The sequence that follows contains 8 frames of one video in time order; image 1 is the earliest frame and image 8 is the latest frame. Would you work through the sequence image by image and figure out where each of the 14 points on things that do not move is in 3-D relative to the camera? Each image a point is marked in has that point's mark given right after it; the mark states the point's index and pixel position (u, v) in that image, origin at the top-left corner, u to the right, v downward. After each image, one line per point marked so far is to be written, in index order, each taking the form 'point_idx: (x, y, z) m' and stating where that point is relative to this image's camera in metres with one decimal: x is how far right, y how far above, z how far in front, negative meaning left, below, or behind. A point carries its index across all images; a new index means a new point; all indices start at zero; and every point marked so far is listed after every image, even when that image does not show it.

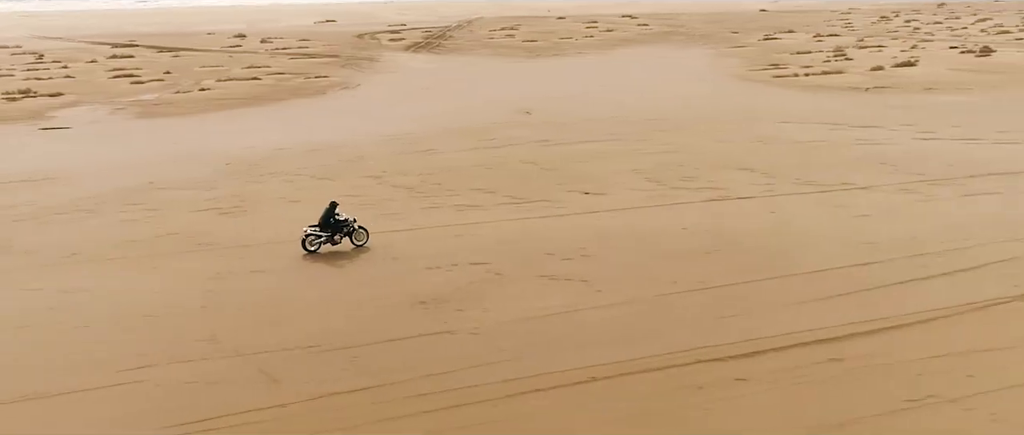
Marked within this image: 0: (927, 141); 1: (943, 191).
0: (+4.2, +0.8, +12.8) m
1: (+3.3, +0.2, +9.6) m
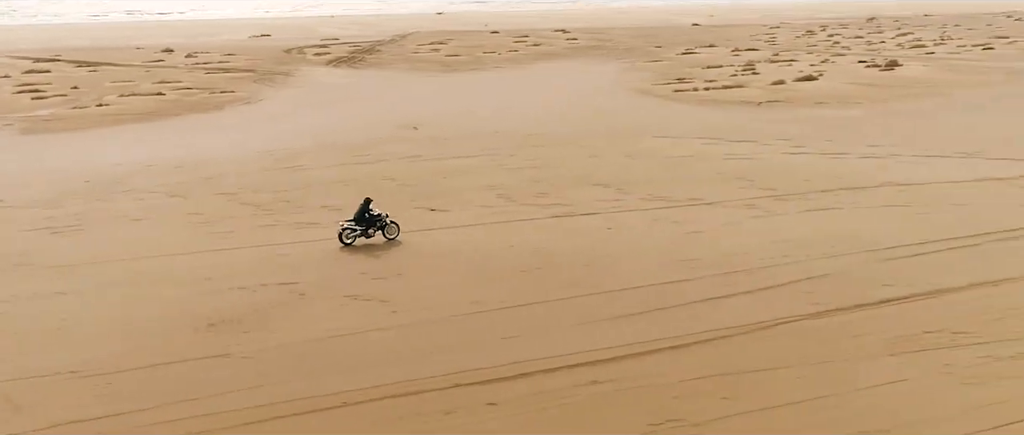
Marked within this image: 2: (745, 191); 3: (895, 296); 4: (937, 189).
0: (+2.9, +0.7, +12.8) m
1: (+2.1, +0.1, +9.5) m
2: (+1.9, +0.2, +10.3) m
3: (+2.0, -0.4, +6.7) m
4: (+3.5, +0.2, +10.1) m
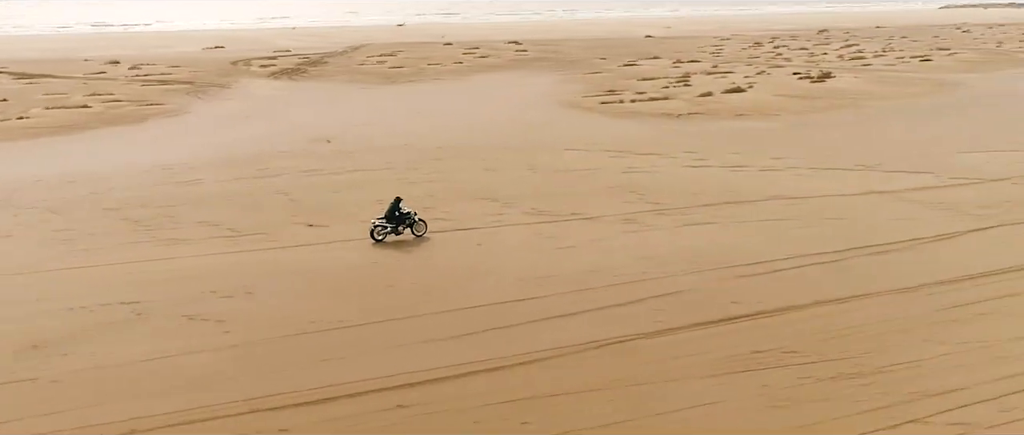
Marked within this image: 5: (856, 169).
0: (+1.8, +0.5, +12.7) m
1: (+1.1, 0.0, +9.4) m
2: (+1.0, +0.1, +10.2) m
3: (+1.2, -0.5, +6.5) m
4: (+2.5, +0.1, +10.0) m
5: (+3.4, +0.5, +12.2) m
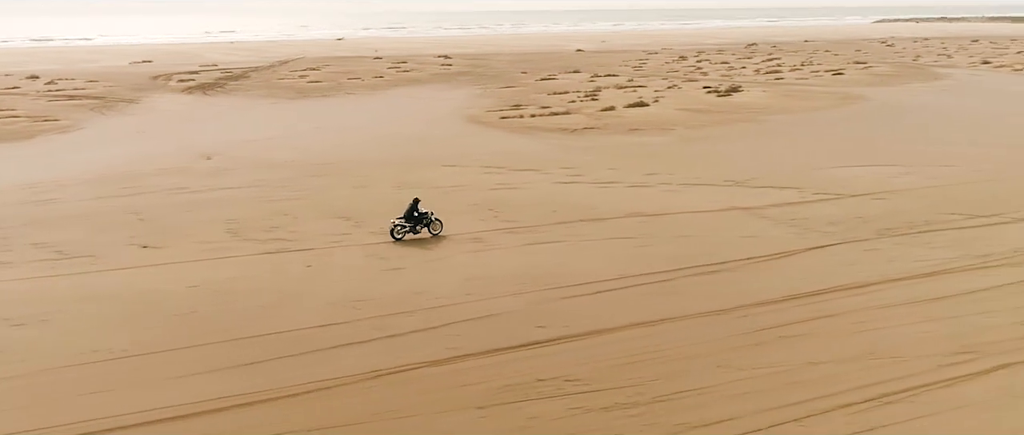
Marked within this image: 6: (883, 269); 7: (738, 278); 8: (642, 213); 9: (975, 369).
0: (+0.5, +0.3, +12.5) m
1: (0.0, -0.2, +9.1) m
2: (-0.2, -0.1, +9.9) m
3: (+0.2, -0.6, +6.3) m
4: (+1.3, 0.0, +9.8) m
5: (+2.1, +0.3, +12.0) m
6: (+2.3, -0.3, +7.8) m
7: (+1.4, -0.4, +7.6) m
8: (+1.1, 0.0, +10.2) m
9: (+2.0, -0.7, +5.5) m
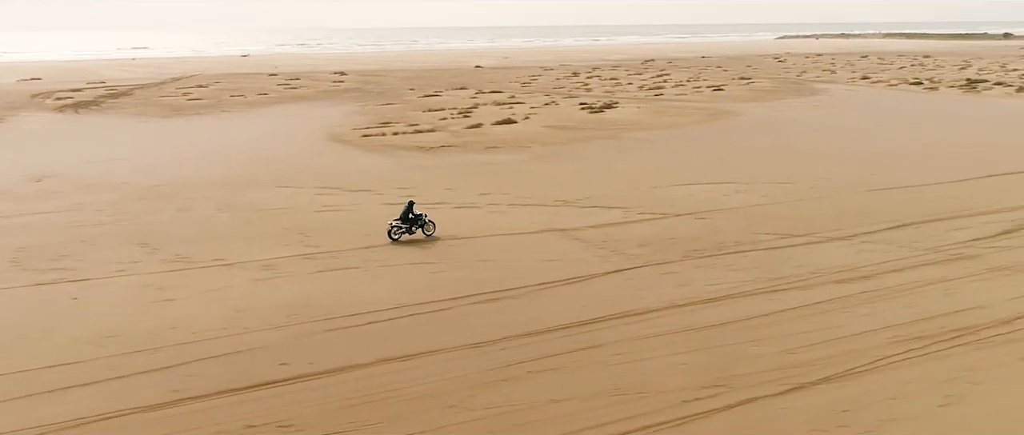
0: (-1.2, +0.1, +12.1) m
1: (-1.5, -0.3, +8.7) m
2: (-1.8, -0.2, +9.5) m
3: (-1.1, -0.8, +5.8) m
4: (-0.2, -0.2, +9.5) m
5: (+0.4, +0.1, +11.7) m
6: (+1.0, -0.5, +7.5) m
7: (0.0, -0.5, +7.3) m
8: (-0.5, -0.2, +9.8) m
9: (+0.9, -0.8, +5.2) m
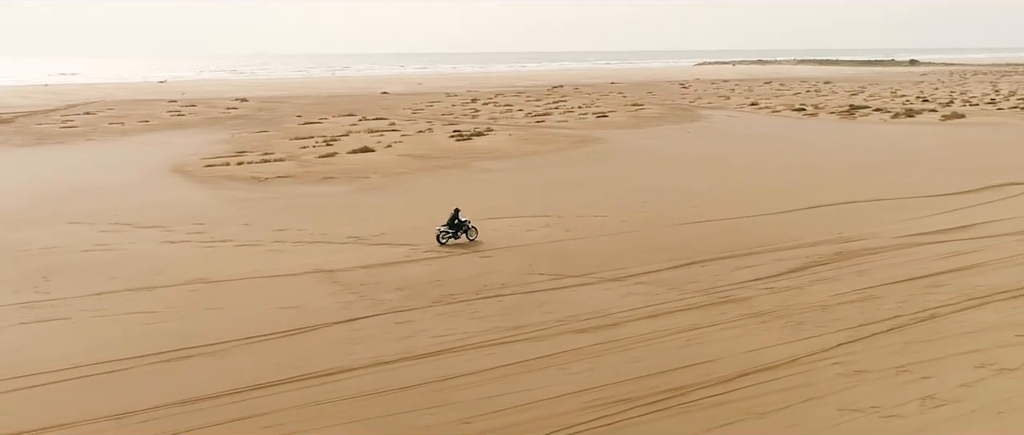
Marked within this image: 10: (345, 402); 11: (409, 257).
0: (-3.1, -0.2, +11.1) m
1: (-3.2, -0.6, +7.7) m
2: (-3.5, -0.6, +8.5) m
3: (-2.6, -1.0, +4.9) m
4: (-1.9, -0.5, +8.6) m
5: (-1.5, -0.2, +10.9) m
6: (-0.7, -0.7, +6.7) m
7: (-1.6, -0.8, +6.4) m
8: (-2.2, -0.5, +9.0) m
9: (-0.6, -1.0, +4.4) m
10: (-0.8, -0.8, +5.6) m
11: (-0.8, -0.3, +9.8) m
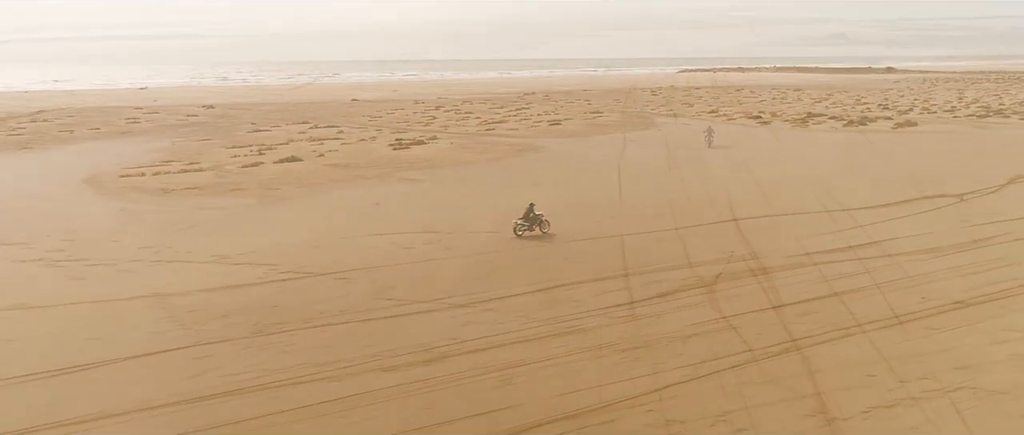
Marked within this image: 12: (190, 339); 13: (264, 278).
0: (-4.1, -0.4, +10.3) m
1: (-4.2, -0.8, +7.0) m
2: (-4.5, -0.7, +7.7) m
3: (-3.6, -1.1, +4.1) m
4: (-2.9, -0.6, +7.9) m
5: (-2.5, -0.3, +10.1) m
6: (-1.6, -0.8, +6.0) m
7: (-2.5, -0.9, +5.6) m
8: (-3.3, -0.6, +8.2) m
9: (-1.6, -1.1, +3.6) m
10: (-1.7, -1.0, +4.9) m
11: (-1.8, -0.4, +9.1) m
12: (-1.9, -0.7, +7.0) m
13: (-1.9, -0.4, +9.1) m
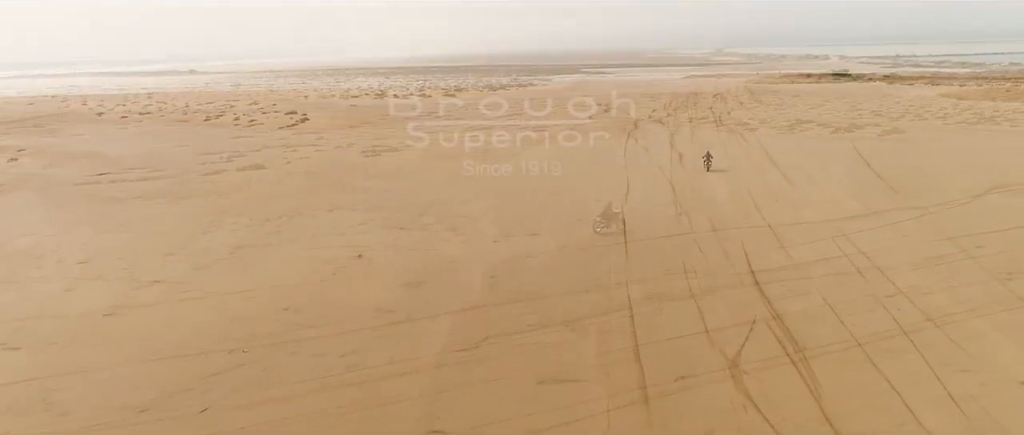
0: (-4.5, -0.5, +9.8) m
1: (-4.5, -0.9, +6.4) m
2: (-4.8, -0.8, +7.2) m
3: (-3.9, -1.2, +3.6) m
4: (-3.3, -0.7, +7.3) m
5: (-2.8, -0.5, +9.6) m
6: (-2.0, -0.9, +5.4) m
7: (-2.9, -1.0, +5.1) m
8: (-3.6, -0.7, +7.7) m
9: (-1.9, -1.2, +3.1) m
10: (-2.1, -1.1, +4.4) m
11: (-2.2, -0.6, +8.6) m
12: (-2.2, -0.8, +6.4) m
13: (-2.2, -0.6, +8.6) m
